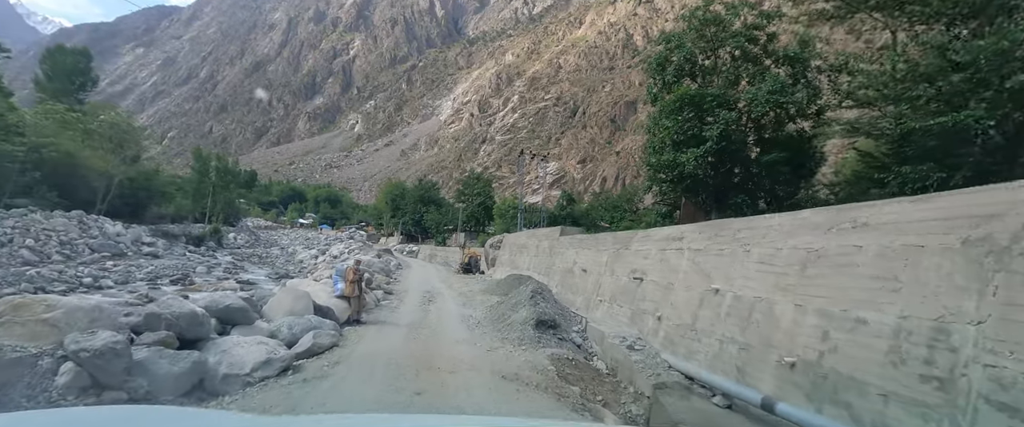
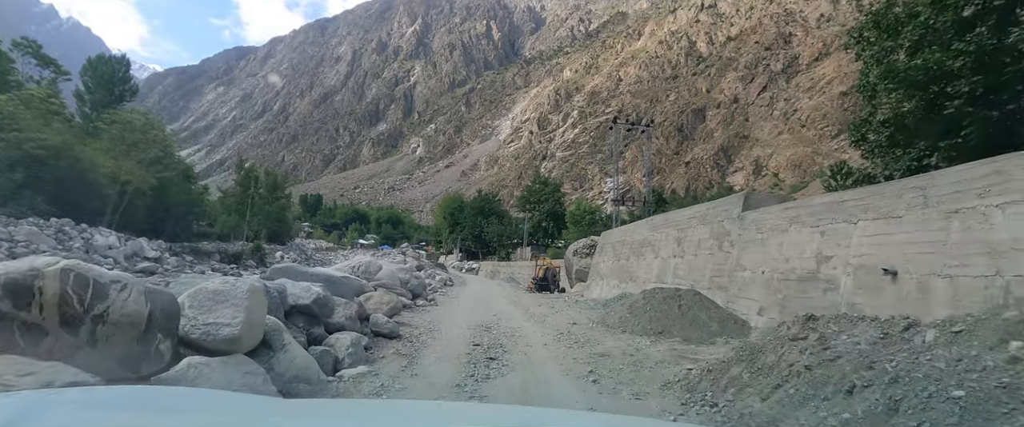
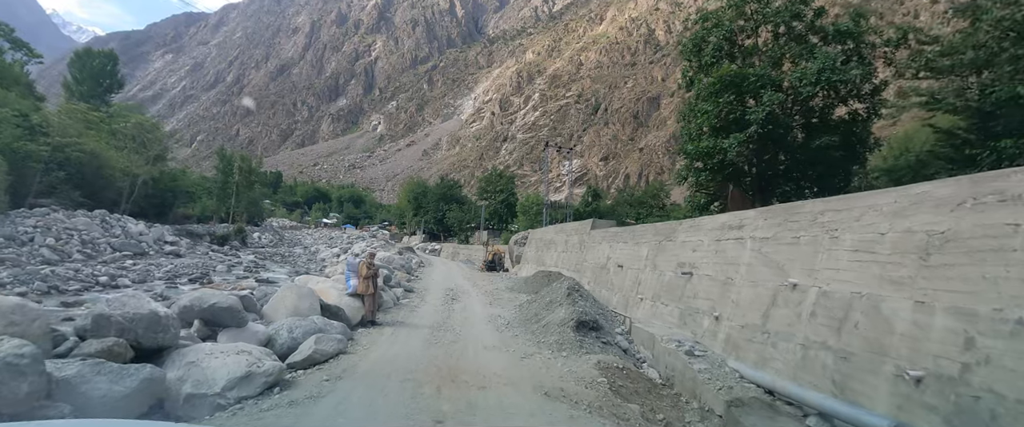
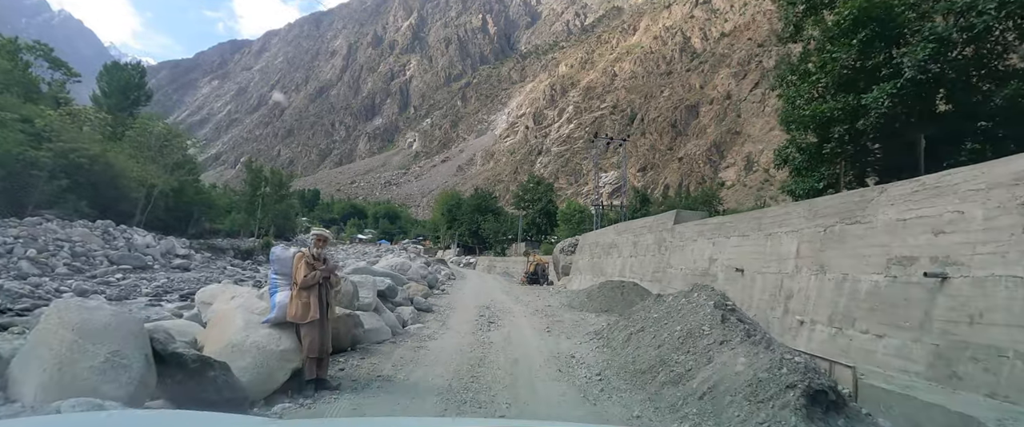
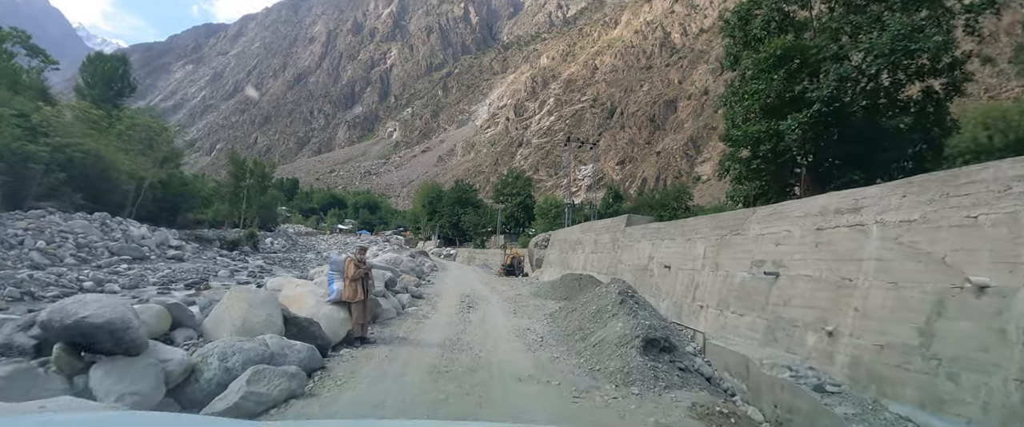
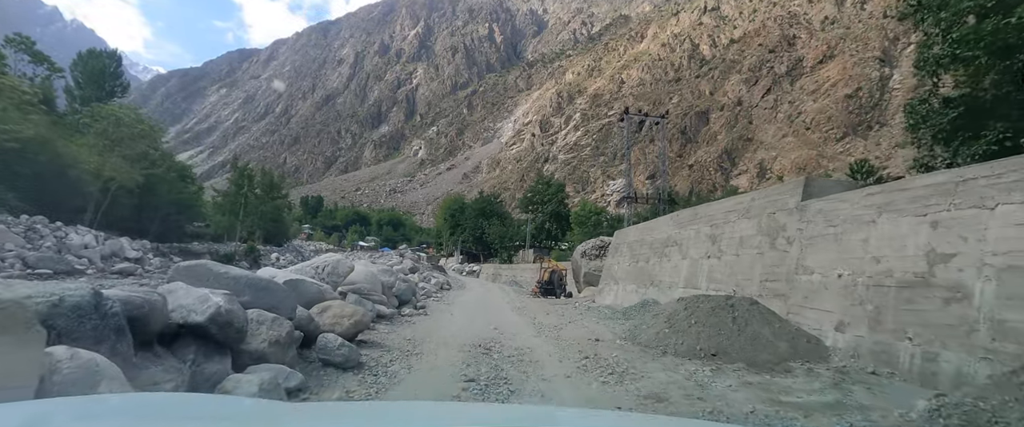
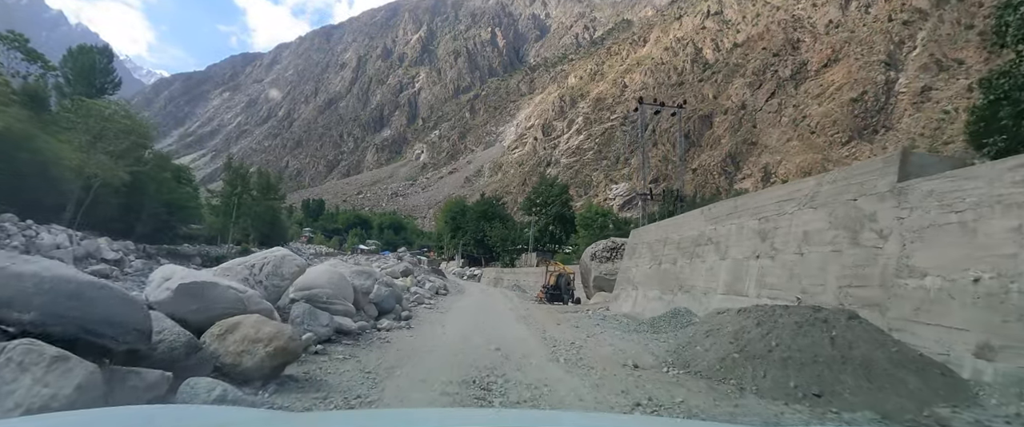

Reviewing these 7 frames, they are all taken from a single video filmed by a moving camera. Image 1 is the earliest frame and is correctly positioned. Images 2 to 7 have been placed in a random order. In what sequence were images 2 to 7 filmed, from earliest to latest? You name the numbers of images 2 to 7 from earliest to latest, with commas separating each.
3, 5, 4, 2, 6, 7
